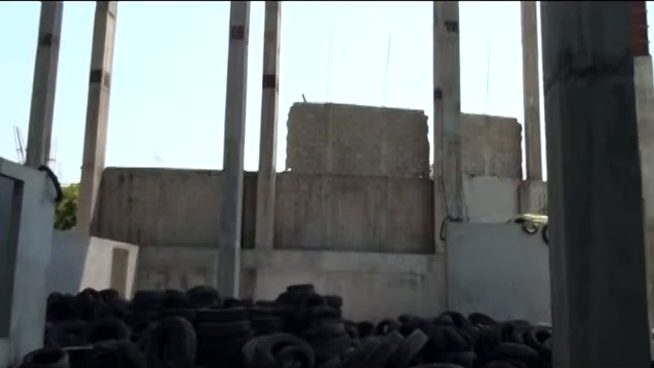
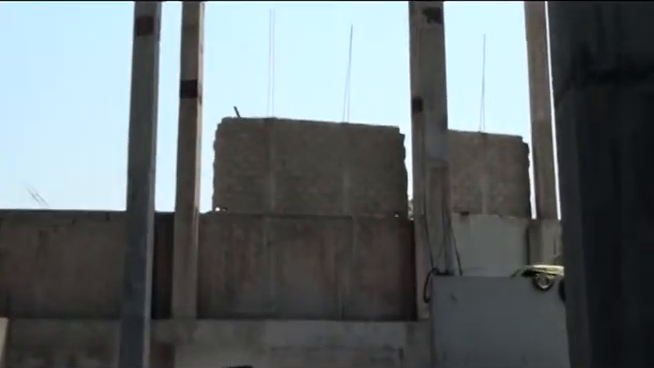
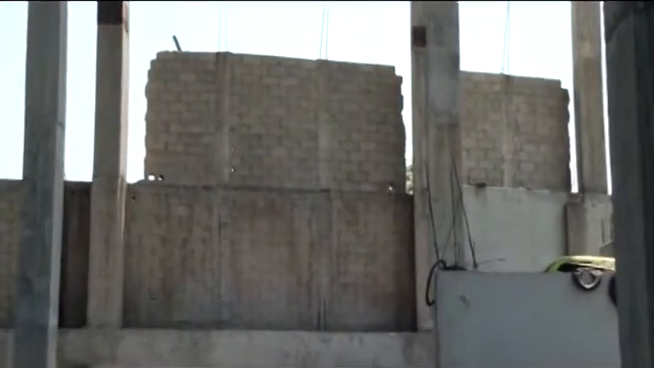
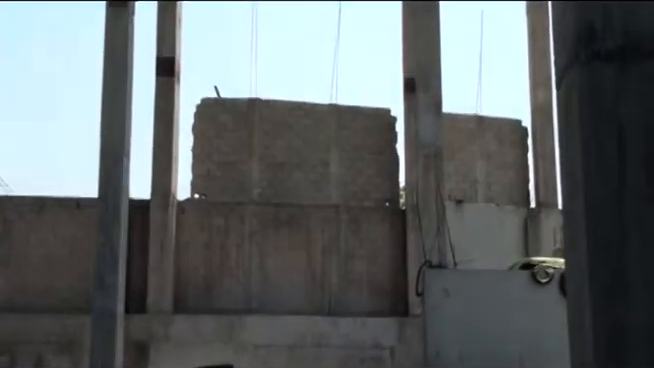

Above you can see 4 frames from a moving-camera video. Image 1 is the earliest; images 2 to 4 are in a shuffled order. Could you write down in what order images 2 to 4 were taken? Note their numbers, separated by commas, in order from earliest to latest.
2, 4, 3
